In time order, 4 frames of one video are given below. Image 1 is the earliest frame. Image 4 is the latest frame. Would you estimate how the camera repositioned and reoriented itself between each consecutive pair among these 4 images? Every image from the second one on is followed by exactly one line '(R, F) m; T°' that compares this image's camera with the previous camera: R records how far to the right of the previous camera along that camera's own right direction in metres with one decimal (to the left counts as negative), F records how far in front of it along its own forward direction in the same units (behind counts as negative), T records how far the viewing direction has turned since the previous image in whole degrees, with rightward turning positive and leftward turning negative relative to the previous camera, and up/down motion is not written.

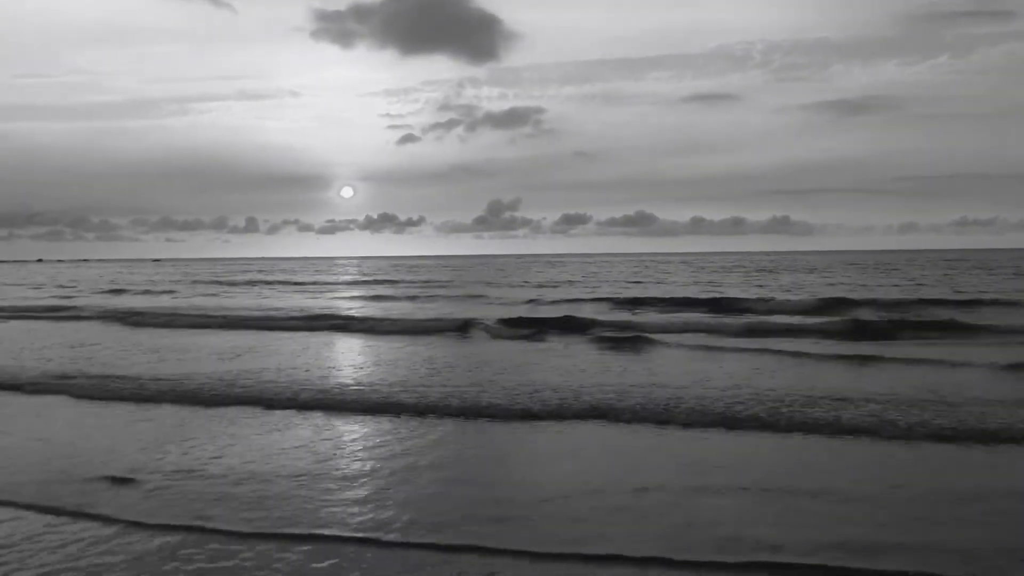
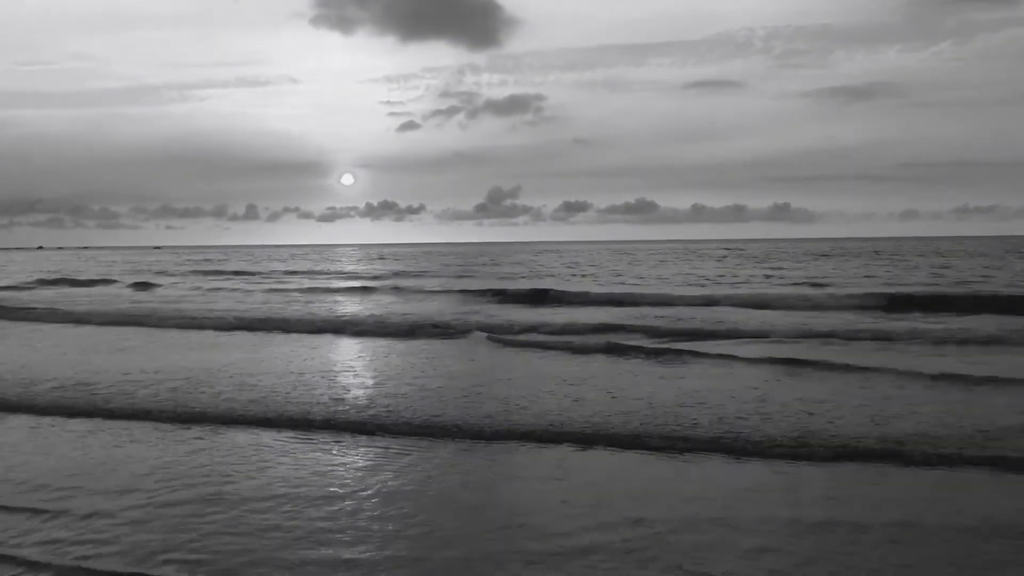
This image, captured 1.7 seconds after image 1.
(+0.5, +0.3) m; 0°
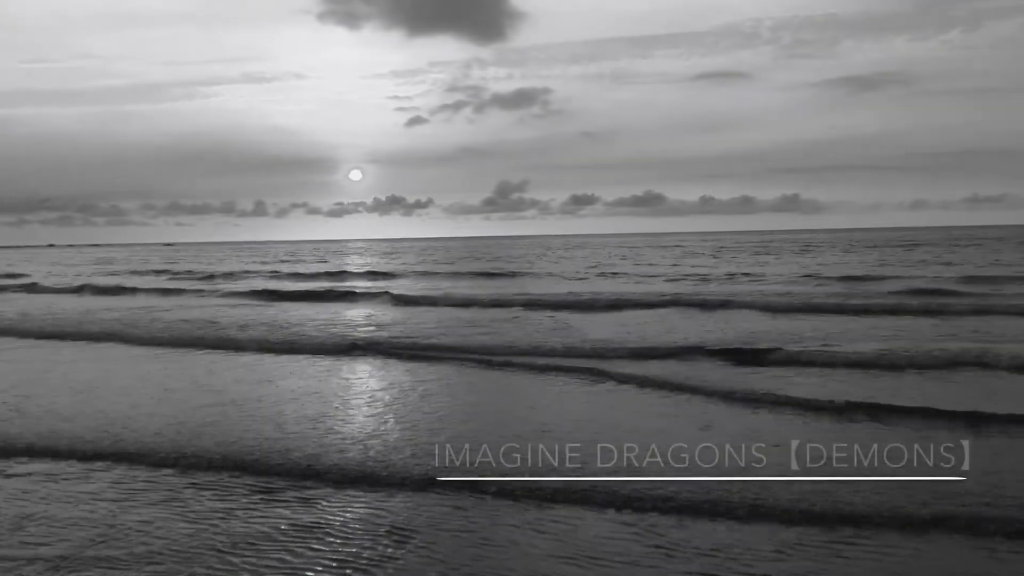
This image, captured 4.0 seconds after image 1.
(+0.9, +0.3) m; 0°
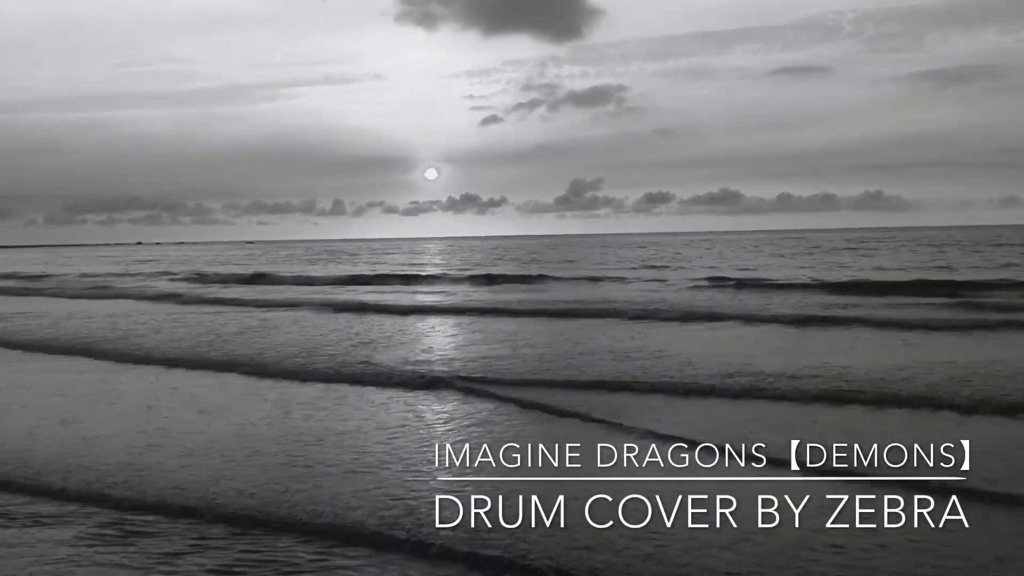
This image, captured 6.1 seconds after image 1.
(+1.1, 0.0) m; -5°
